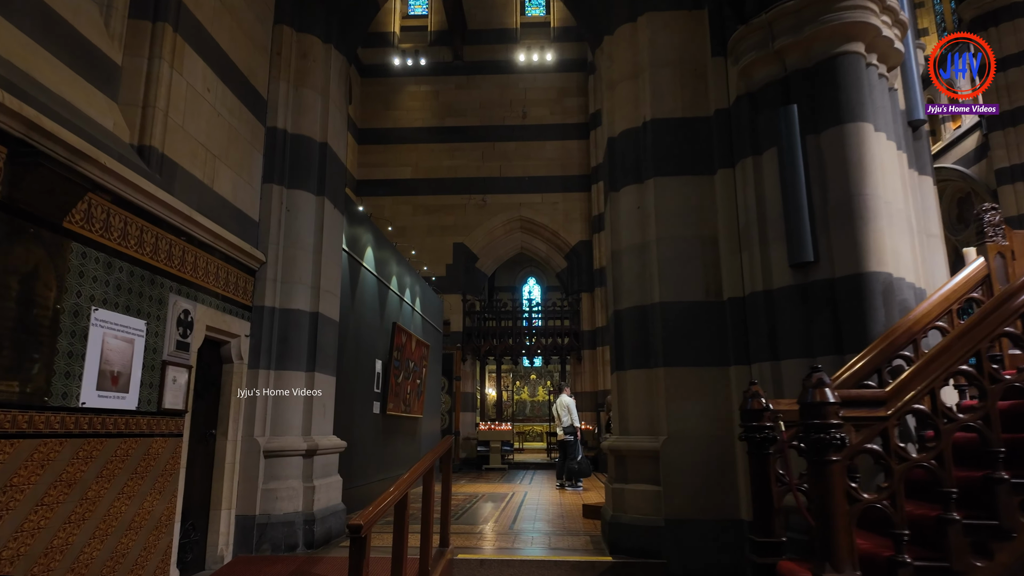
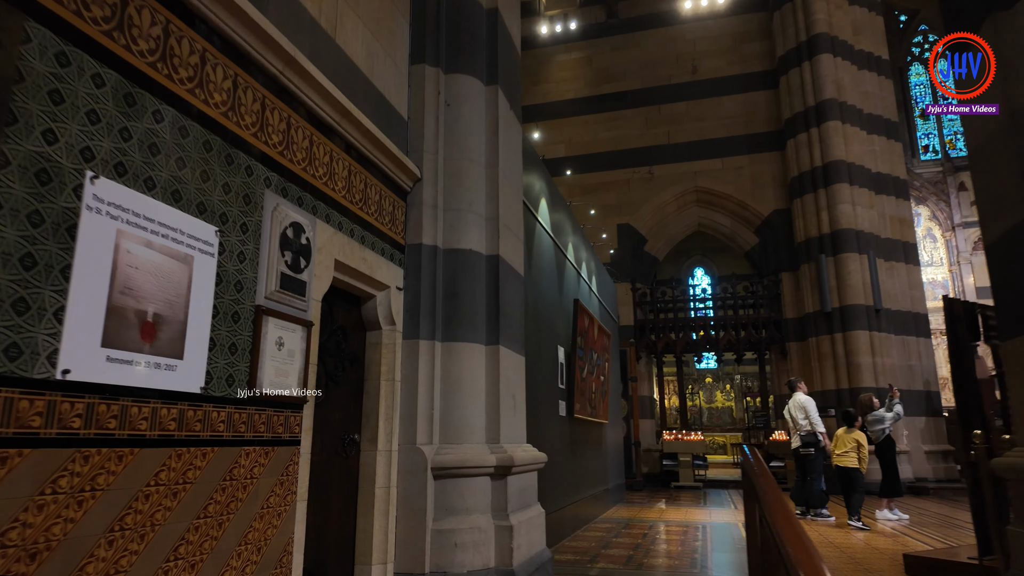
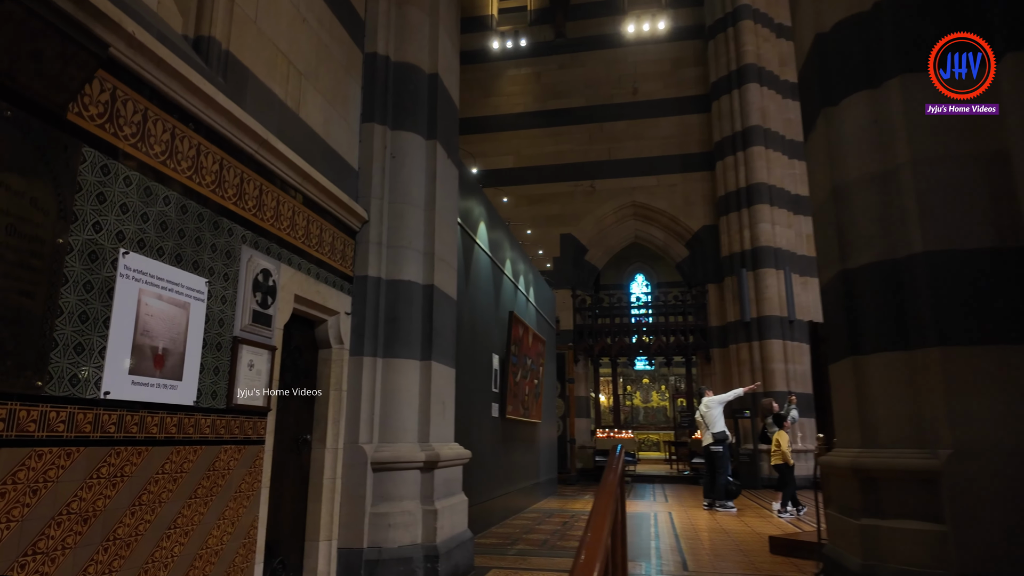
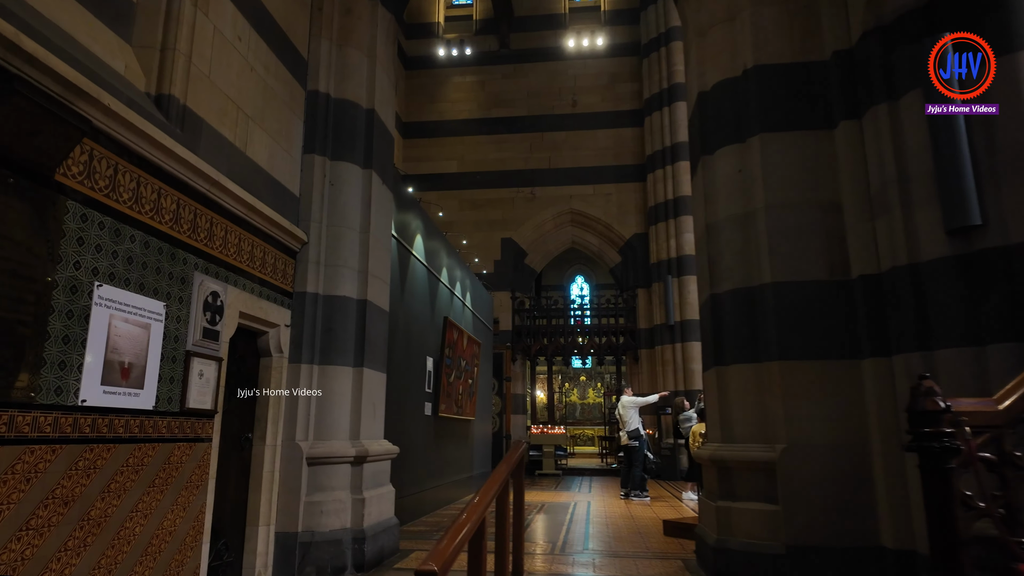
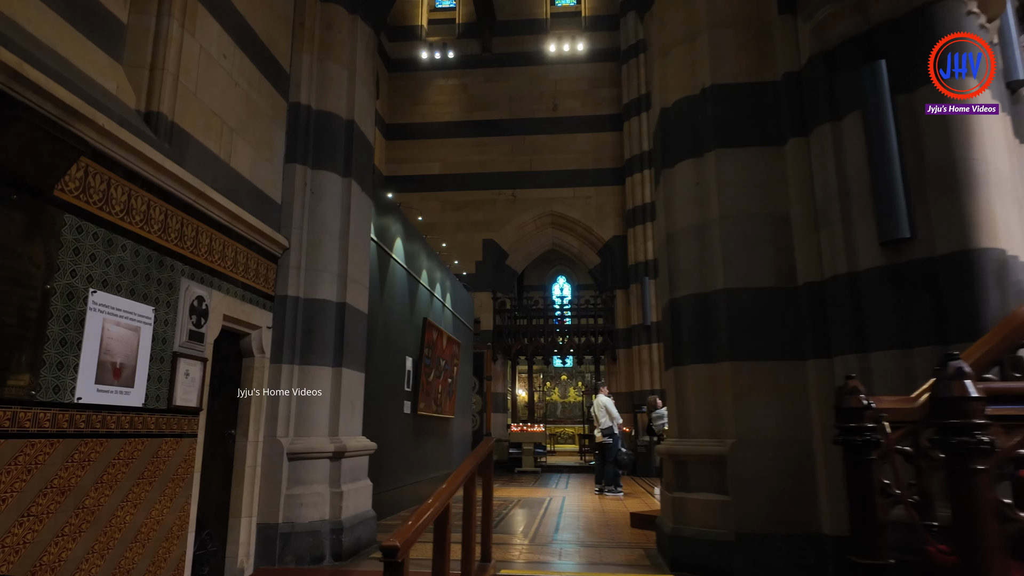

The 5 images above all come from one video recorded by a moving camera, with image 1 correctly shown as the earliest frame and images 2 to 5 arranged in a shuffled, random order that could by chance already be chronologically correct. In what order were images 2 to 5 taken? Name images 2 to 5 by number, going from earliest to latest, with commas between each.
5, 4, 3, 2
